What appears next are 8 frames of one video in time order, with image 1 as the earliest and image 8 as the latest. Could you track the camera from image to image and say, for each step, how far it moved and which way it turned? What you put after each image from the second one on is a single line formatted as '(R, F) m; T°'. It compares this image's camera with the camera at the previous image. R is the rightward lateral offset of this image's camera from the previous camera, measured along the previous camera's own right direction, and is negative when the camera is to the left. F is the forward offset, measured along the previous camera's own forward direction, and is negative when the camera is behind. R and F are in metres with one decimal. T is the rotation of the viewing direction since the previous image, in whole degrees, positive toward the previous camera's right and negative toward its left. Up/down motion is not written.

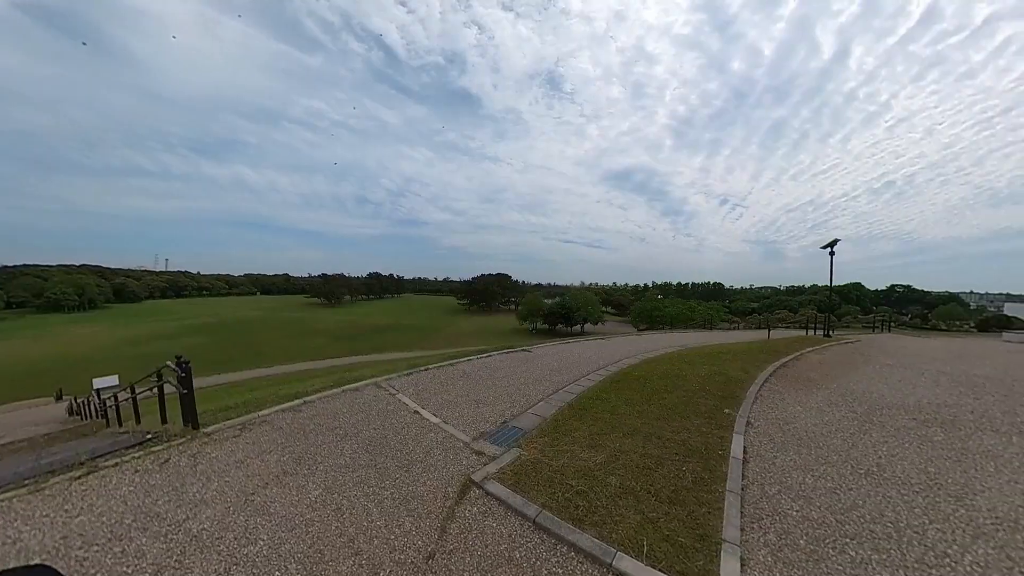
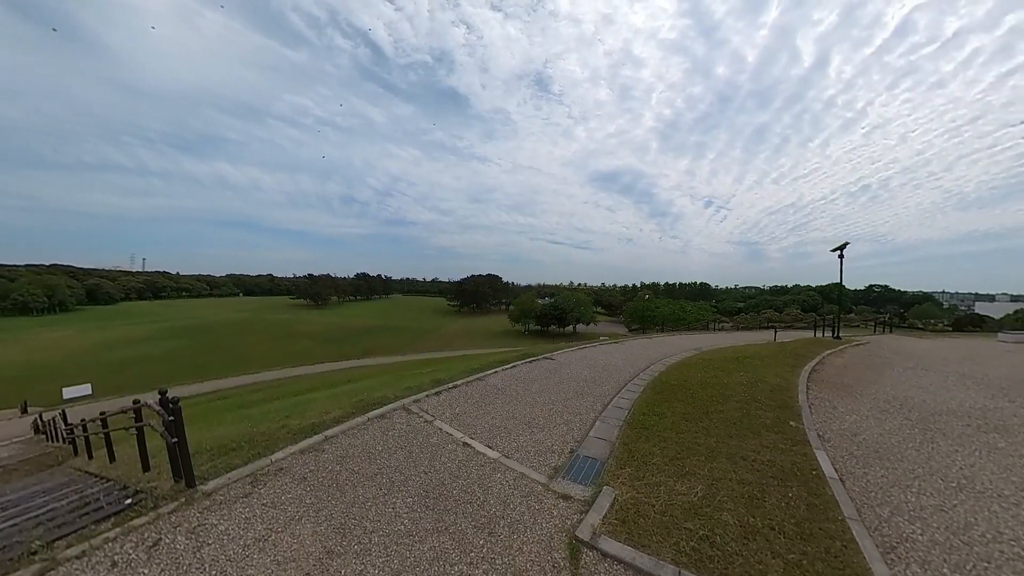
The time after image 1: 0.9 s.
(-1.2, +0.2) m; +3°
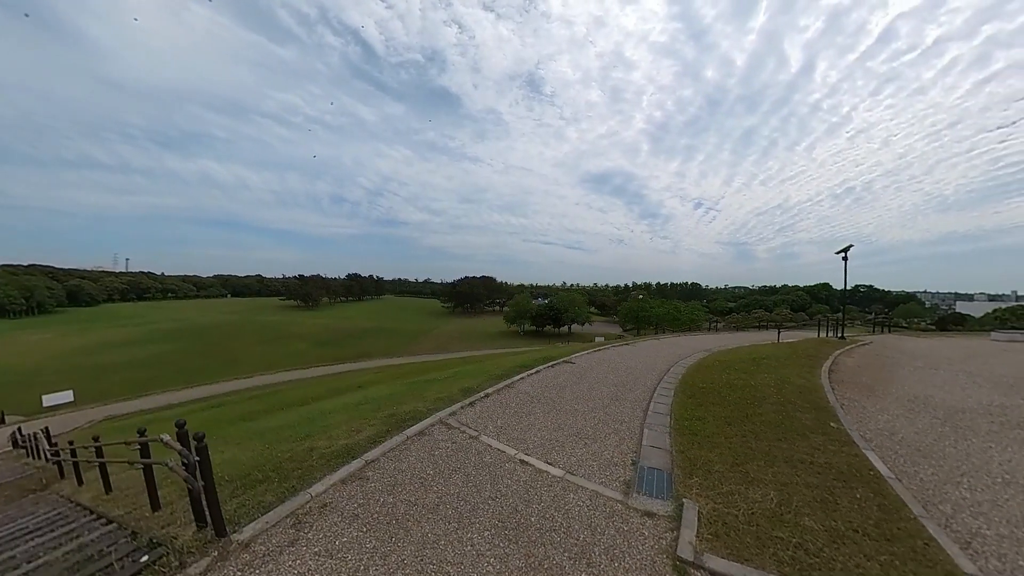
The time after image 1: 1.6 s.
(-0.8, 0.0) m; +2°
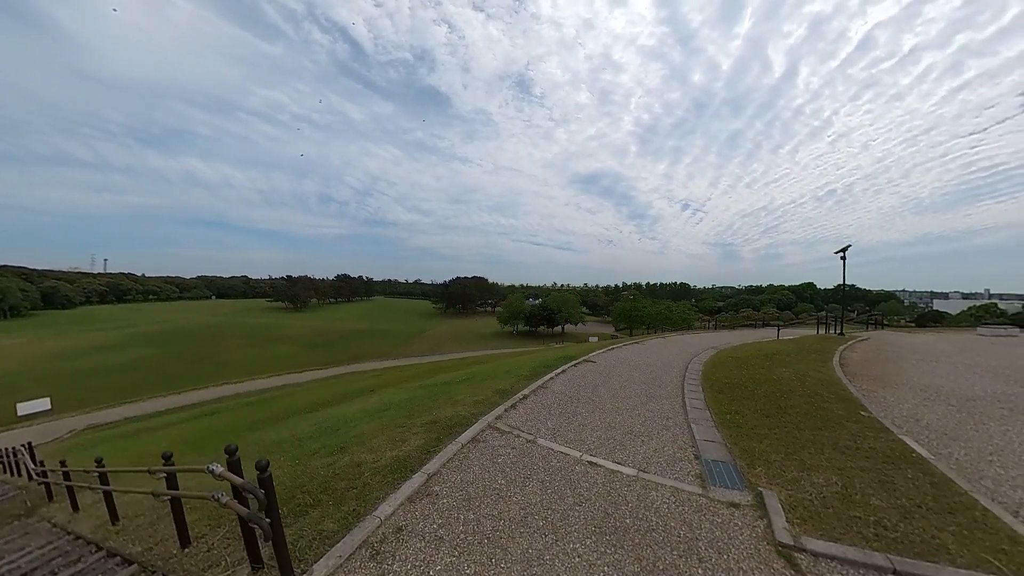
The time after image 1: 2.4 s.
(-0.9, 0.0) m; +2°
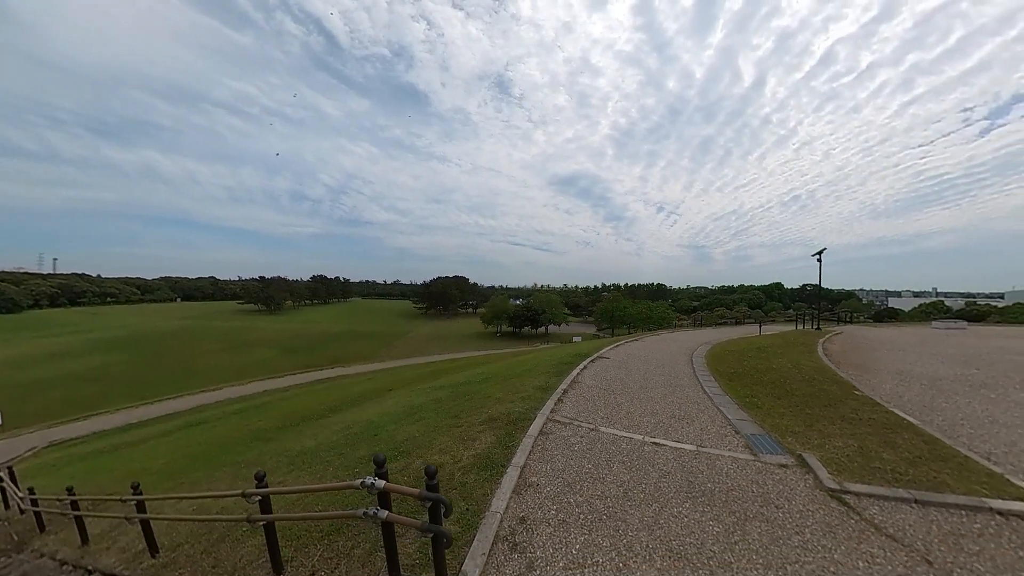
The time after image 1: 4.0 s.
(-1.3, 0.0) m; +4°
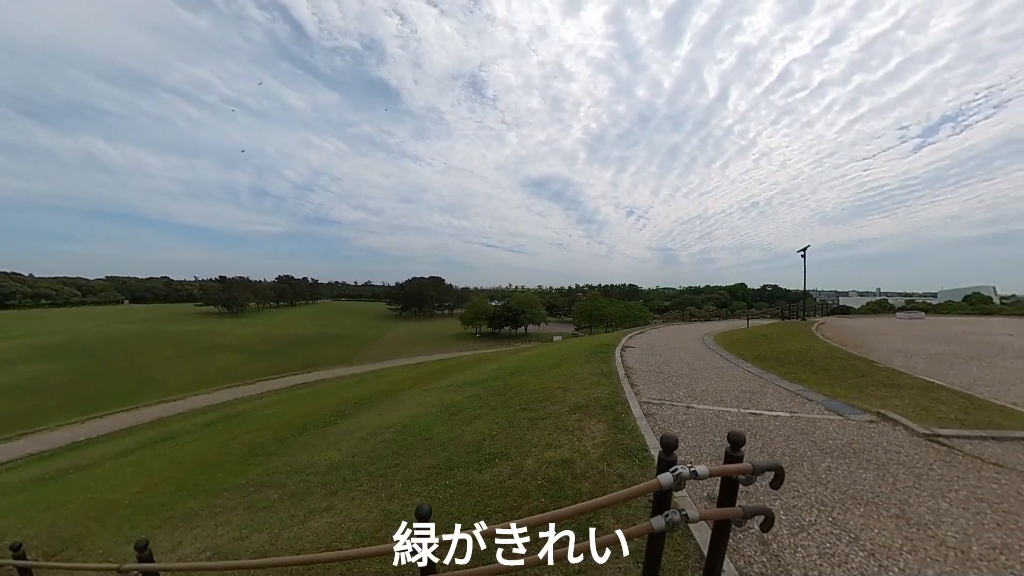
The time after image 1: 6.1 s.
(-1.9, +0.2) m; +6°
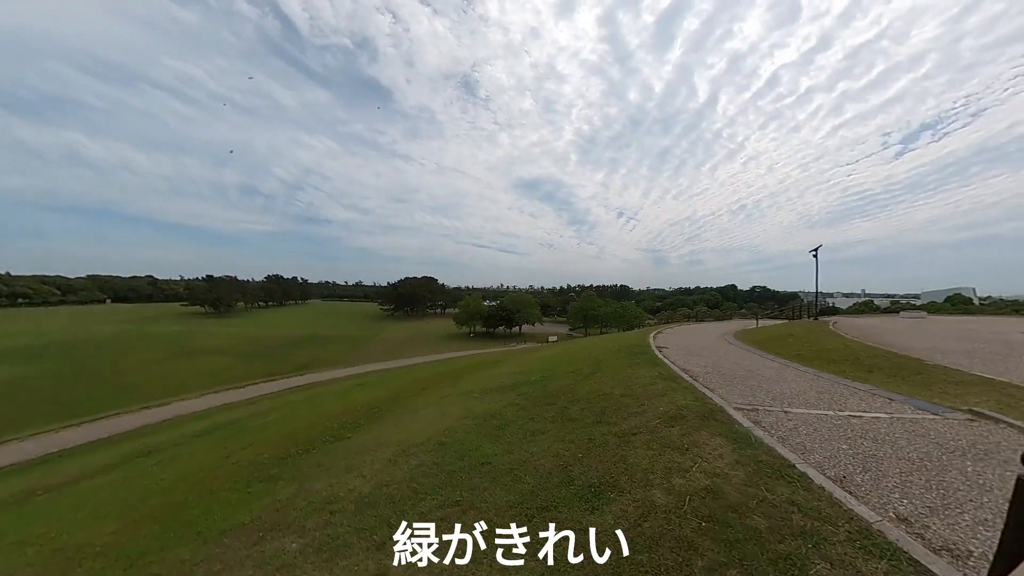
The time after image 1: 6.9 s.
(-1.0, +0.1) m; +2°
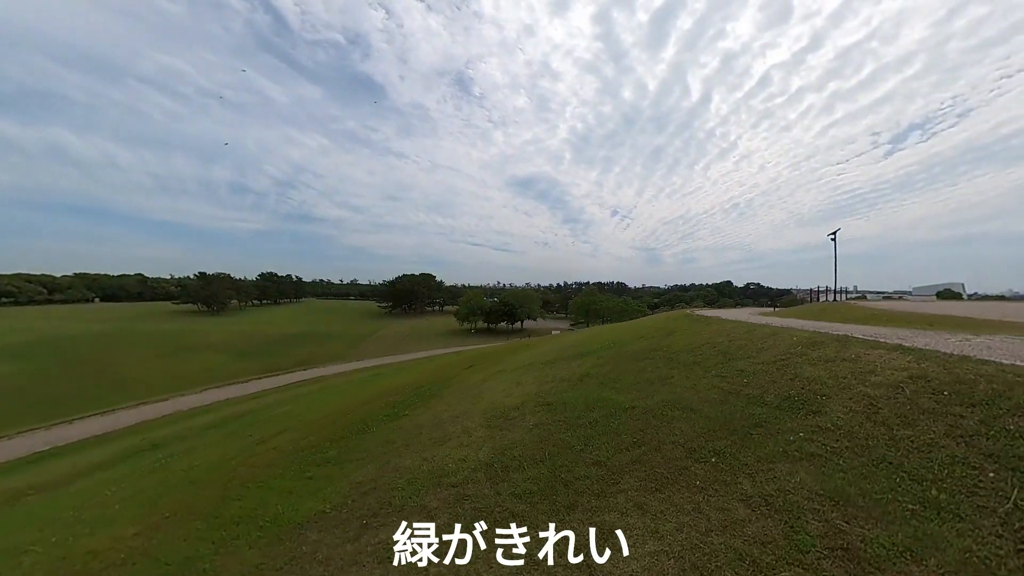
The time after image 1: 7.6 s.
(-0.9, +0.1) m; +1°
